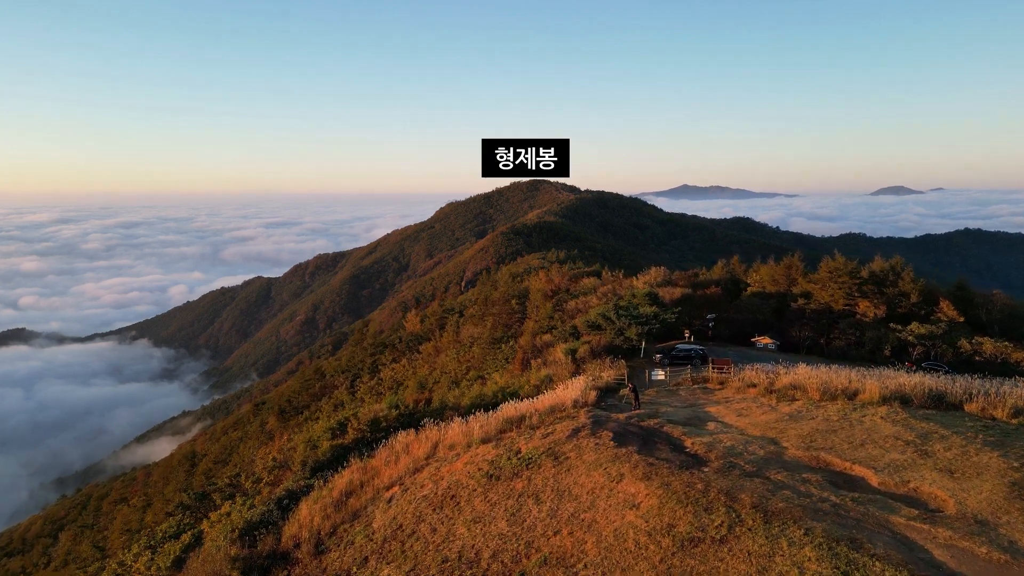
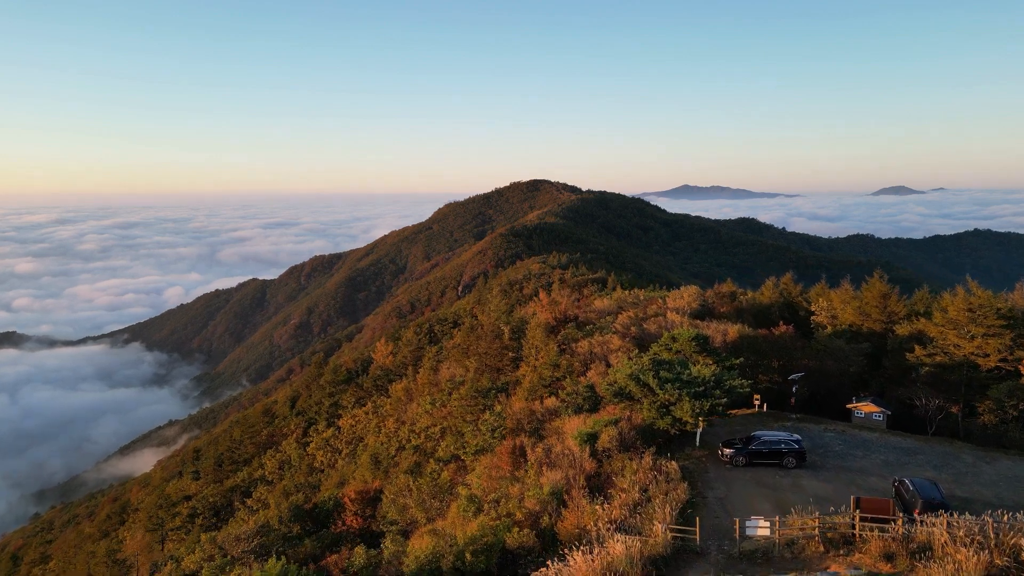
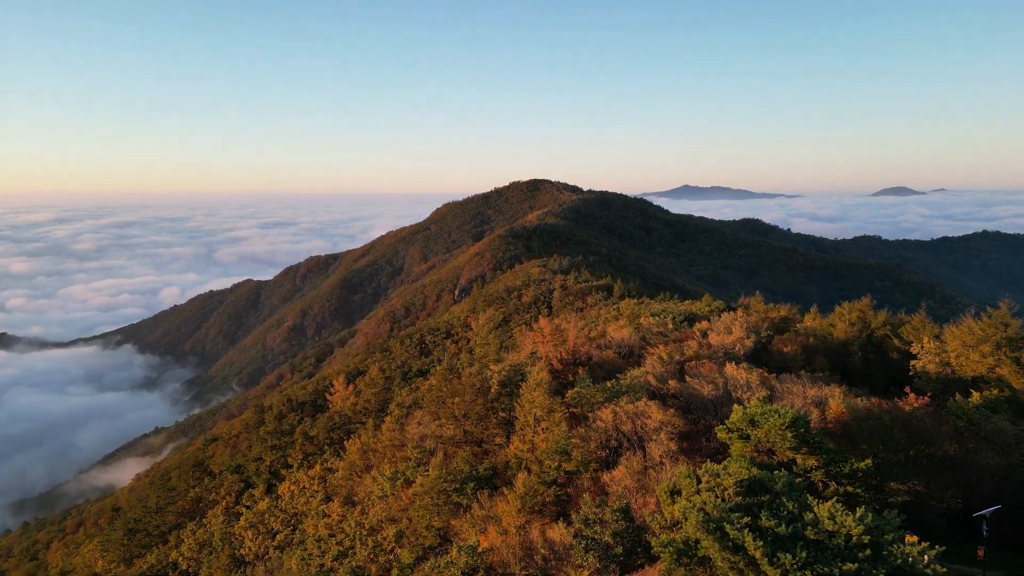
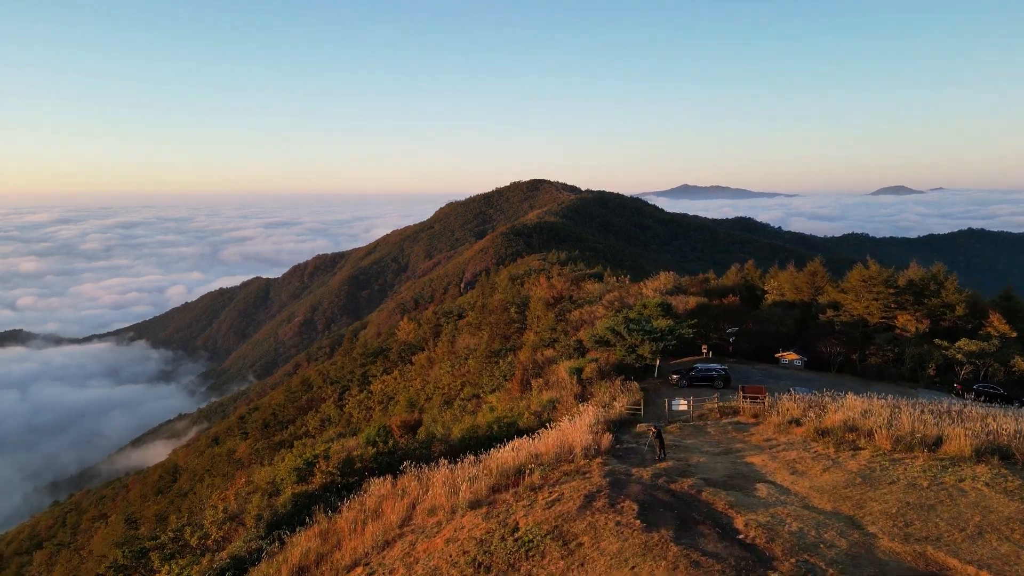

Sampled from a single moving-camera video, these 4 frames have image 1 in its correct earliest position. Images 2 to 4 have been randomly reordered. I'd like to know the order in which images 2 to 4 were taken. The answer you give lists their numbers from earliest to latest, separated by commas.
4, 2, 3
